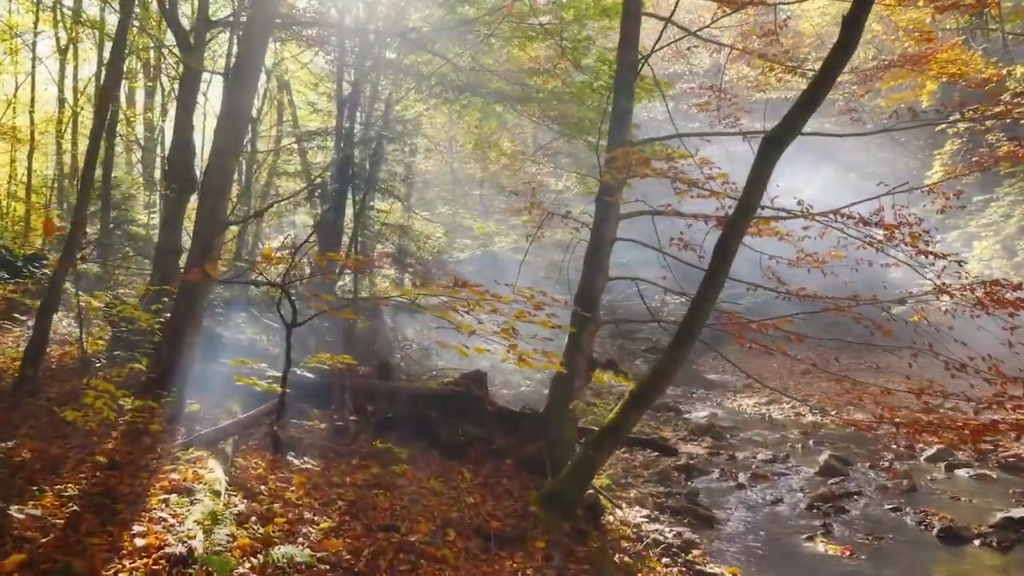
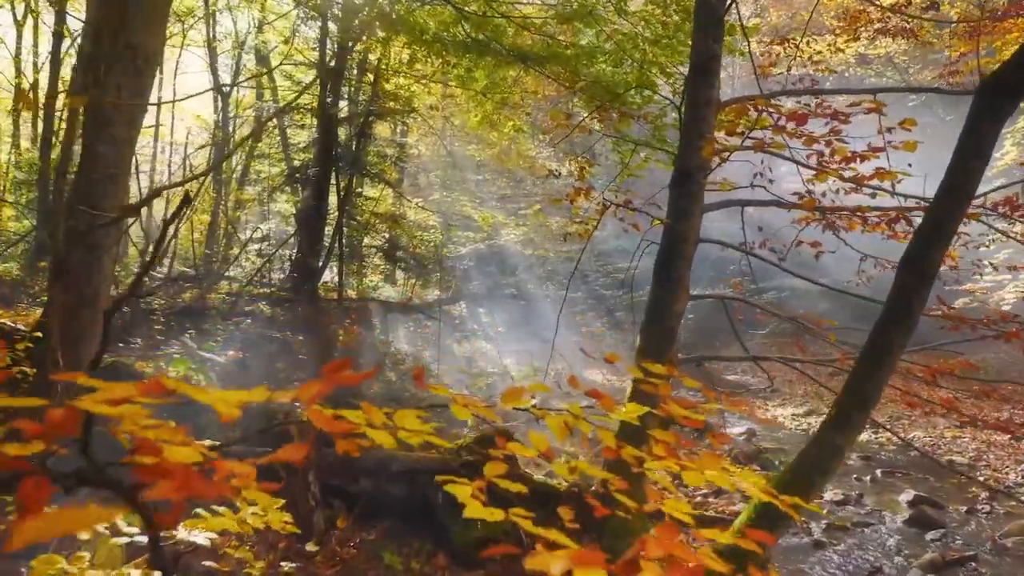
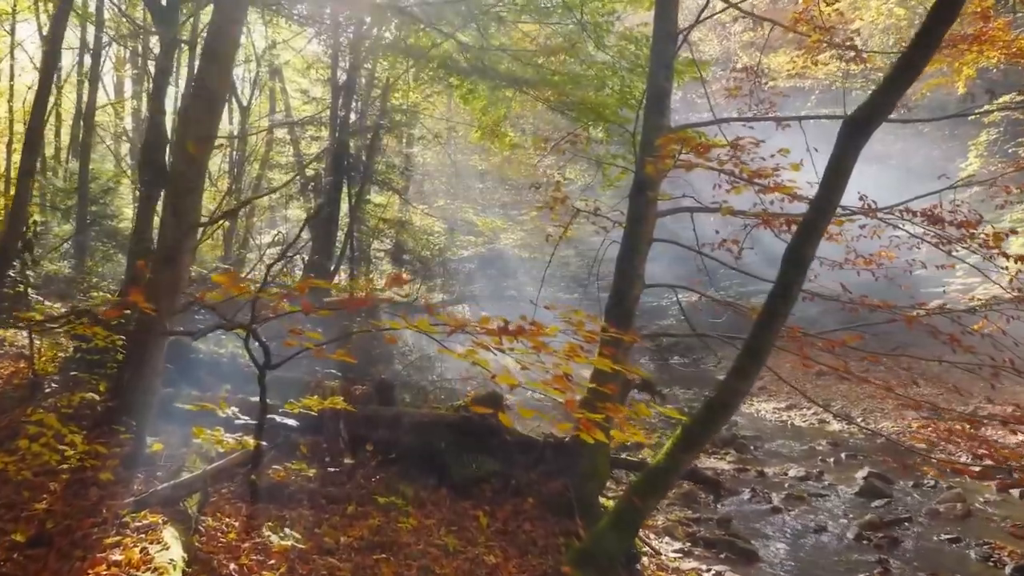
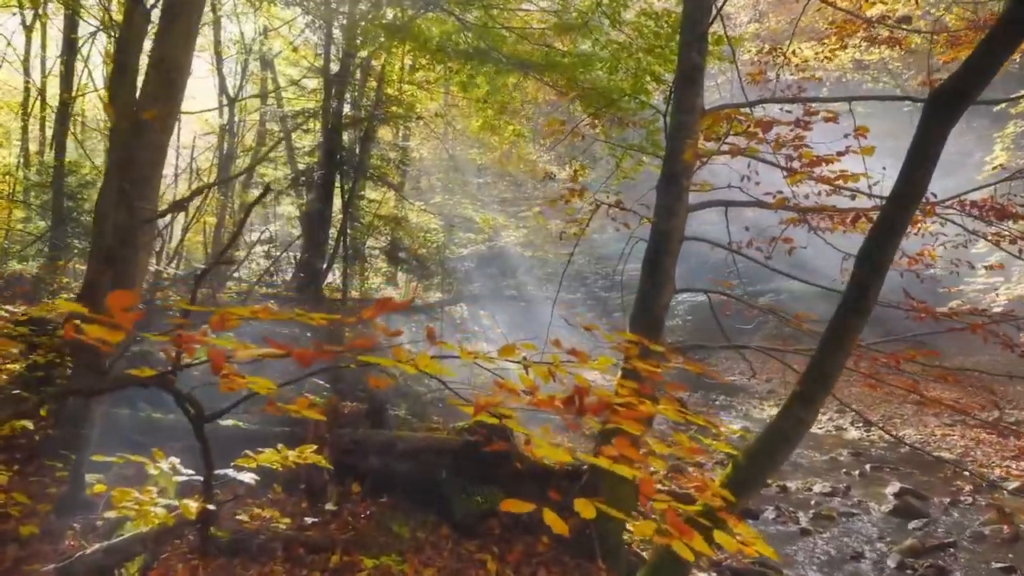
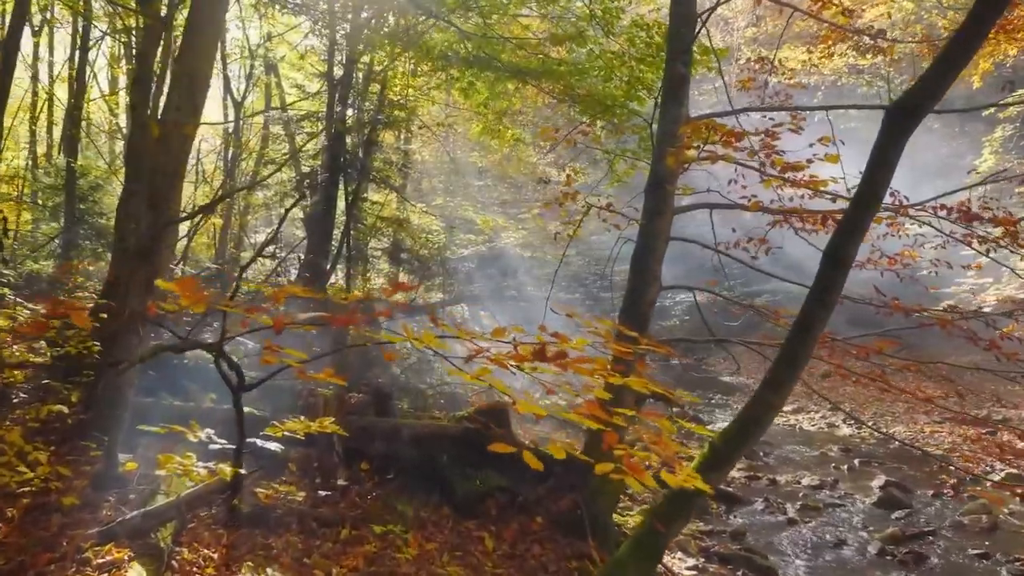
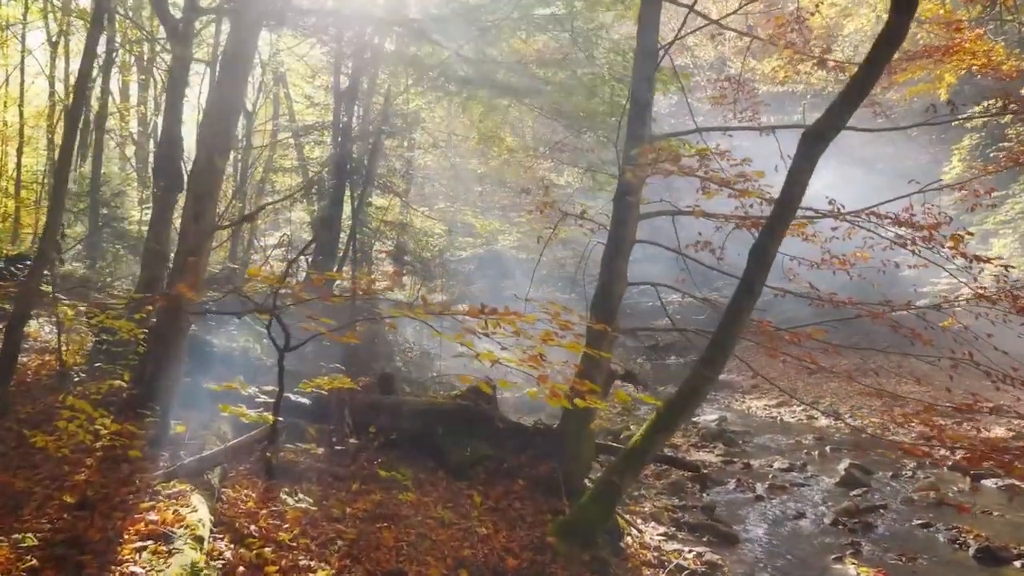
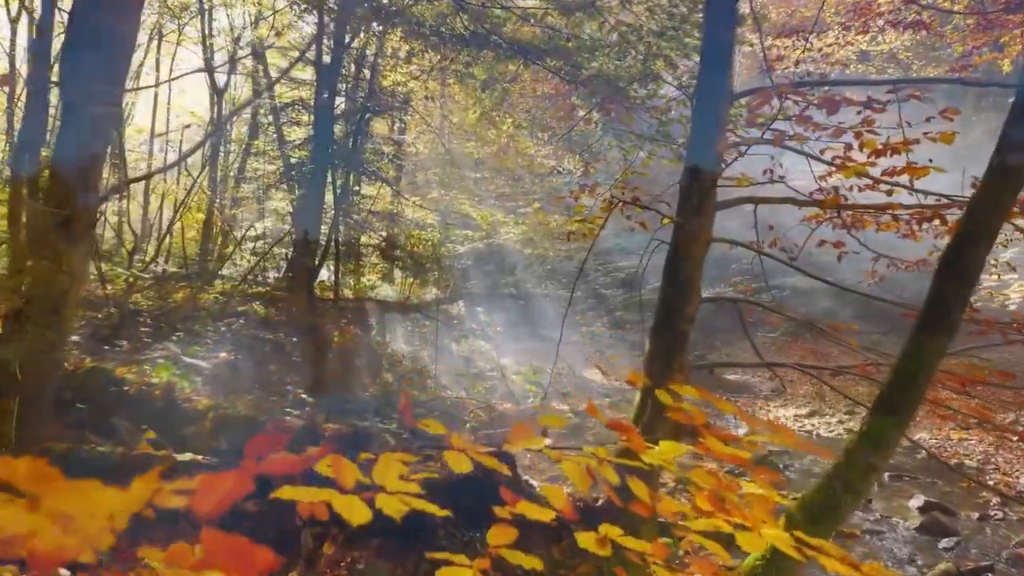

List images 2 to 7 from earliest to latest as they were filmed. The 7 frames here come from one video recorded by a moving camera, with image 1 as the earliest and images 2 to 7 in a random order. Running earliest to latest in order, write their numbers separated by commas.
6, 3, 5, 4, 2, 7
